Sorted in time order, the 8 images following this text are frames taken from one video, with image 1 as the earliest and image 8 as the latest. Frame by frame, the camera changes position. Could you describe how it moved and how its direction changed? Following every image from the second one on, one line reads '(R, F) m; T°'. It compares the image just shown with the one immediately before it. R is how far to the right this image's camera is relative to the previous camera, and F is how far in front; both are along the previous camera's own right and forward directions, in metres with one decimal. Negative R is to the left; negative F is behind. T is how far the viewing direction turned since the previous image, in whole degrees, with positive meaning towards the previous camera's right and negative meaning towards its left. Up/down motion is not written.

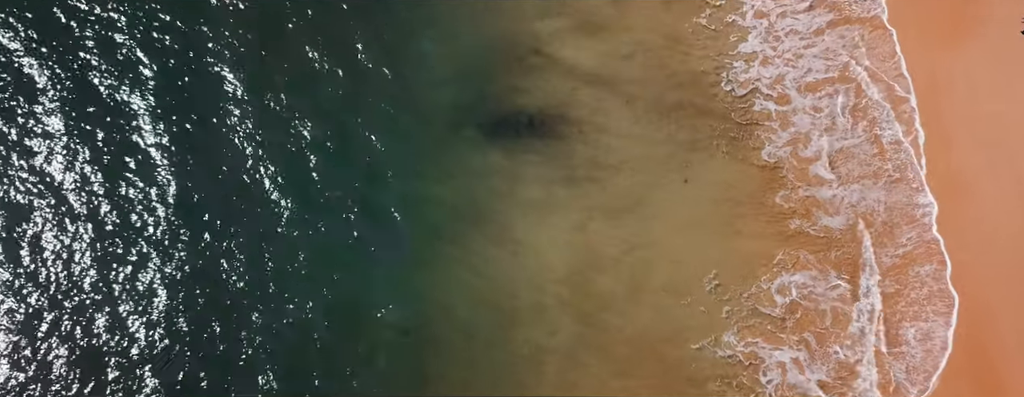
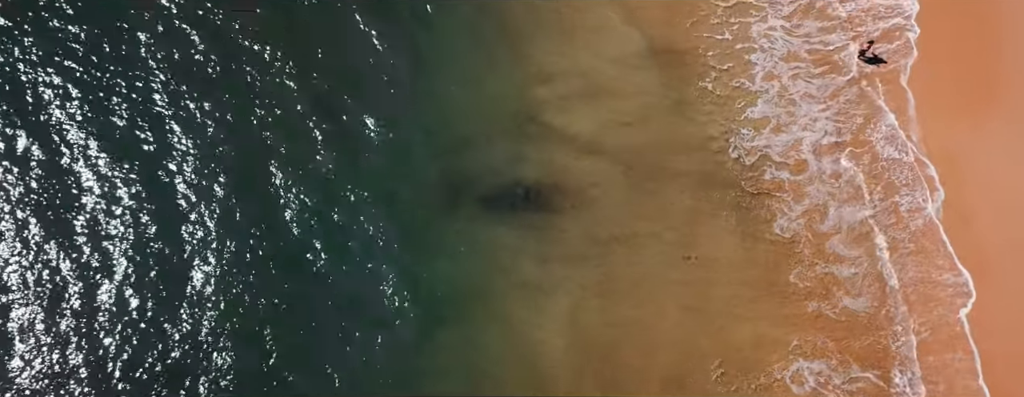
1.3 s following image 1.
(0.0, +0.7) m; 0°
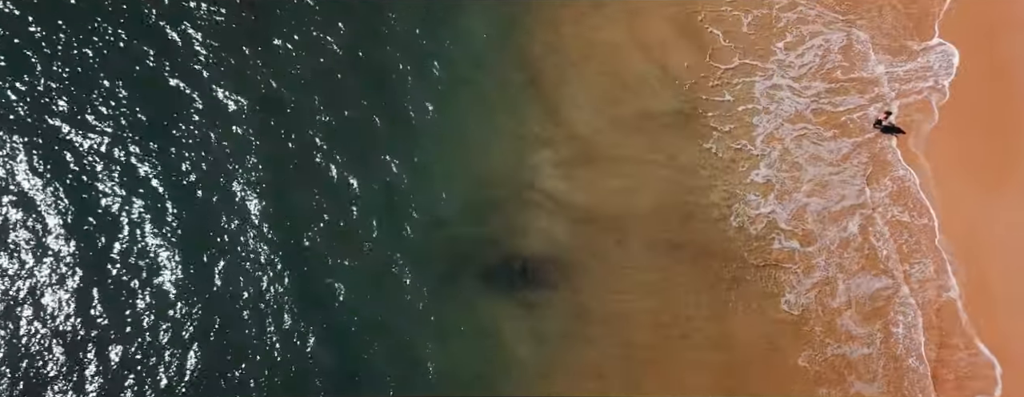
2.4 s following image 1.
(+0.2, +0.6) m; 0°
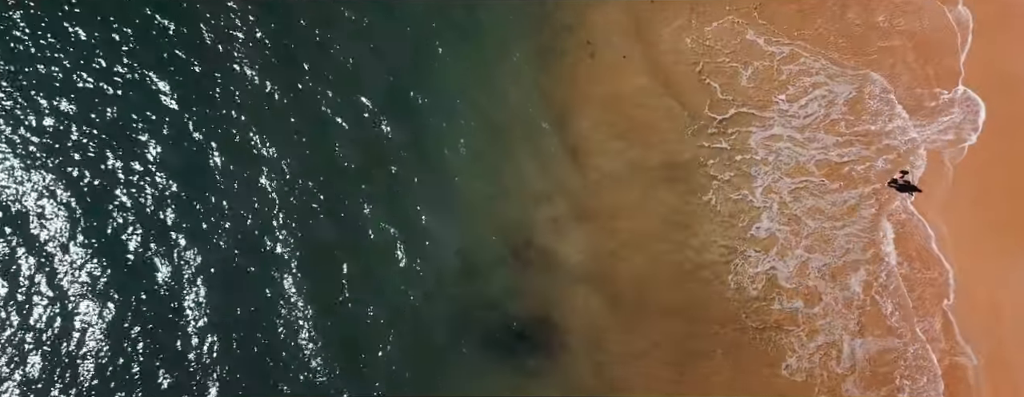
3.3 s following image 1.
(+0.2, +0.5) m; -1°
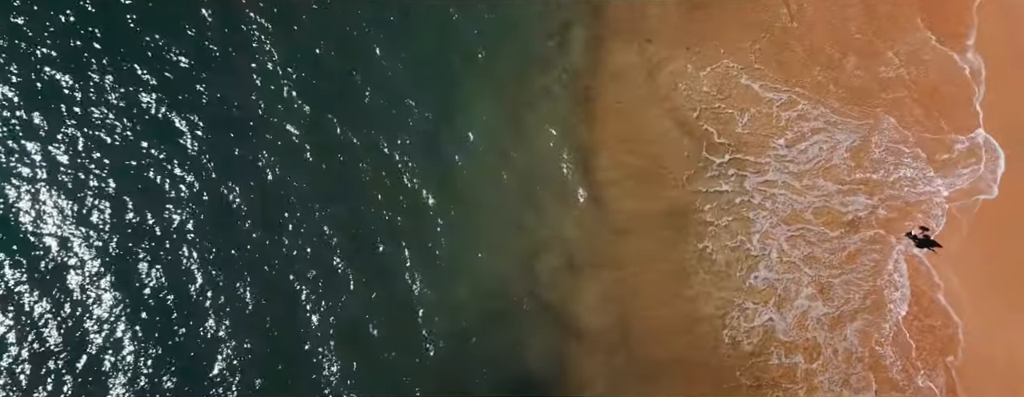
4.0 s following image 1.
(+0.1, +0.3) m; 0°
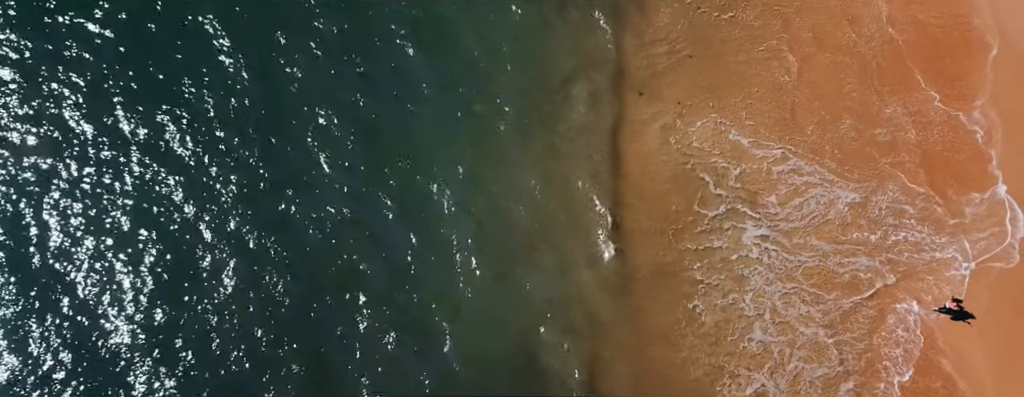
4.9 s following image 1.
(+0.1, +0.4) m; 0°
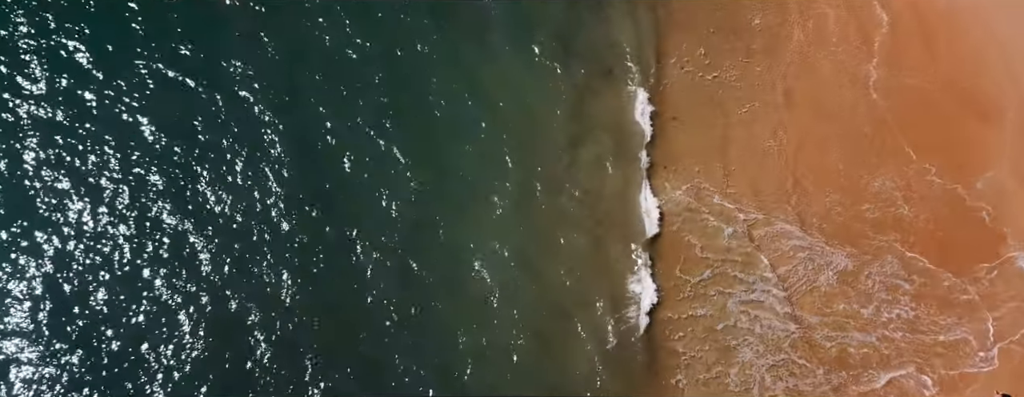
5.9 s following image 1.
(+0.1, +0.4) m; +1°
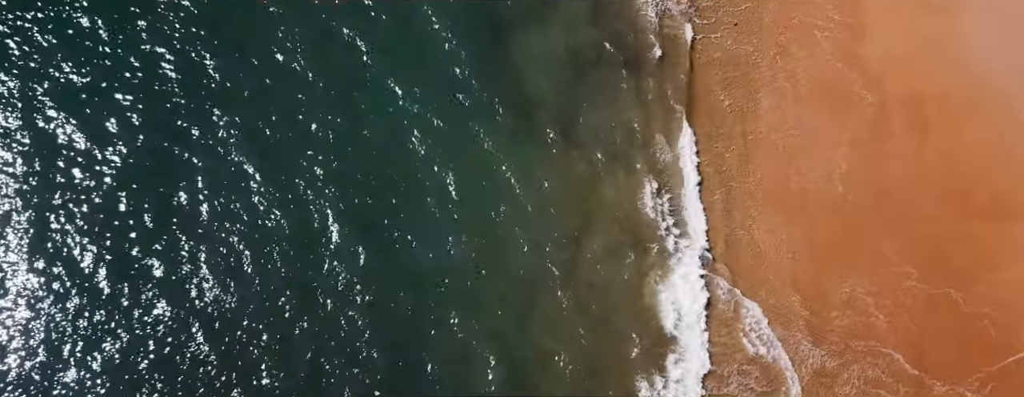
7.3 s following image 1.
(0.0, +0.4) m; +2°
